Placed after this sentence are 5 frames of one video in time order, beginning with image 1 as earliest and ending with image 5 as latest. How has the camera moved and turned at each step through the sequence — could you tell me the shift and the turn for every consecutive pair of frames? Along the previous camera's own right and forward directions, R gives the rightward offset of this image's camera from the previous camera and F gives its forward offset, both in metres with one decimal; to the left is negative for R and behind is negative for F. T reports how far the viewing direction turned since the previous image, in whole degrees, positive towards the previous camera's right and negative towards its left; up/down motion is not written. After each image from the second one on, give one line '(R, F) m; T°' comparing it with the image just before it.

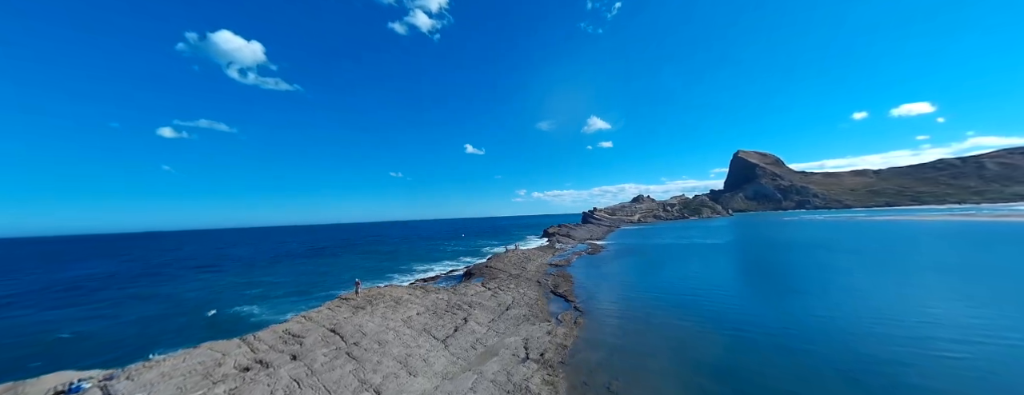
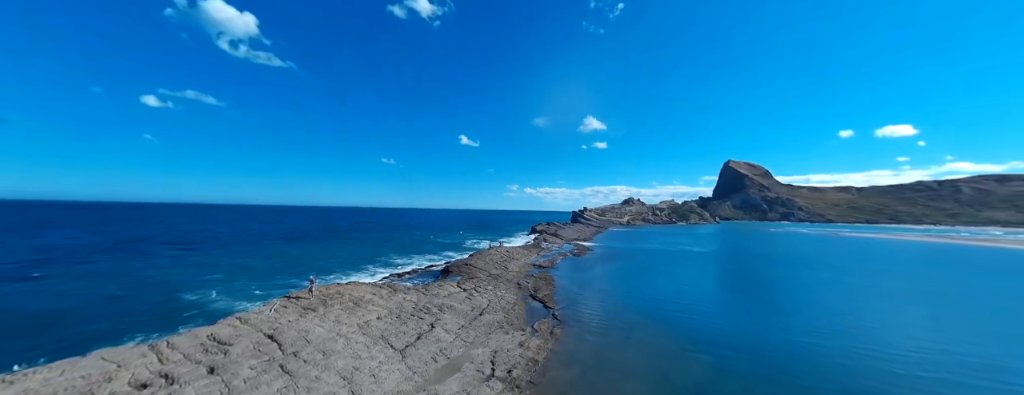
(+0.2, +0.4) m; +2°
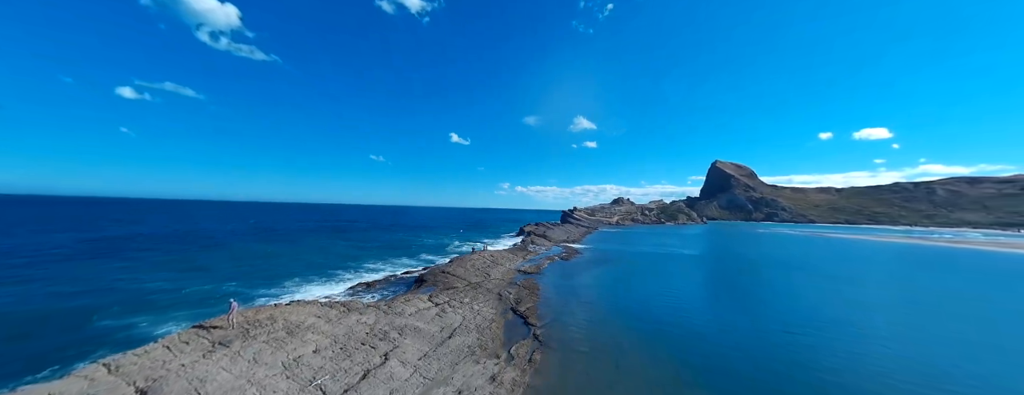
(+0.2, +0.7) m; +2°
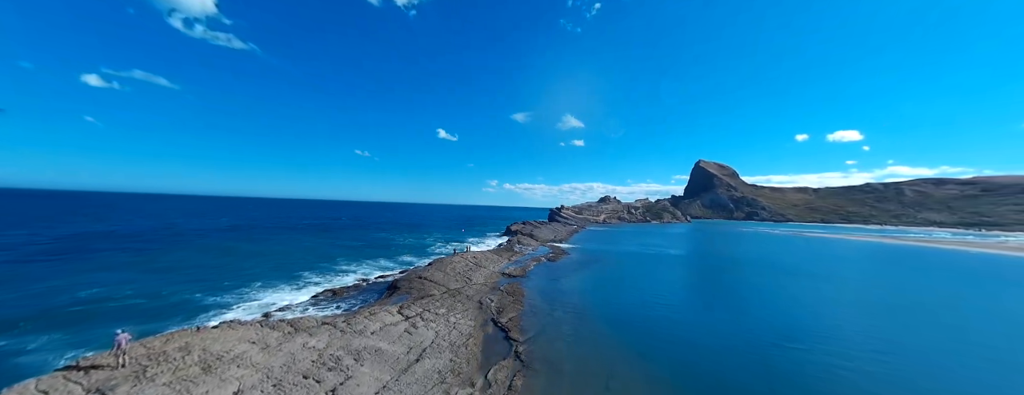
(+0.1, +0.6) m; +2°
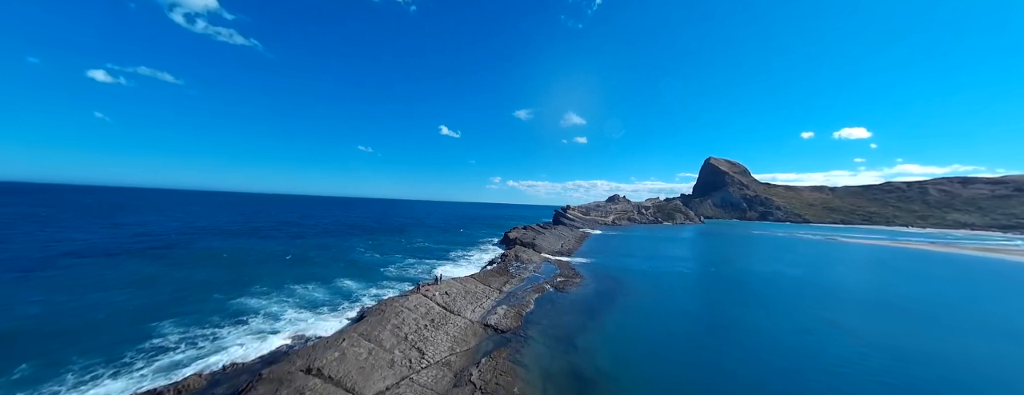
(+0.2, +3.4) m; -1°
